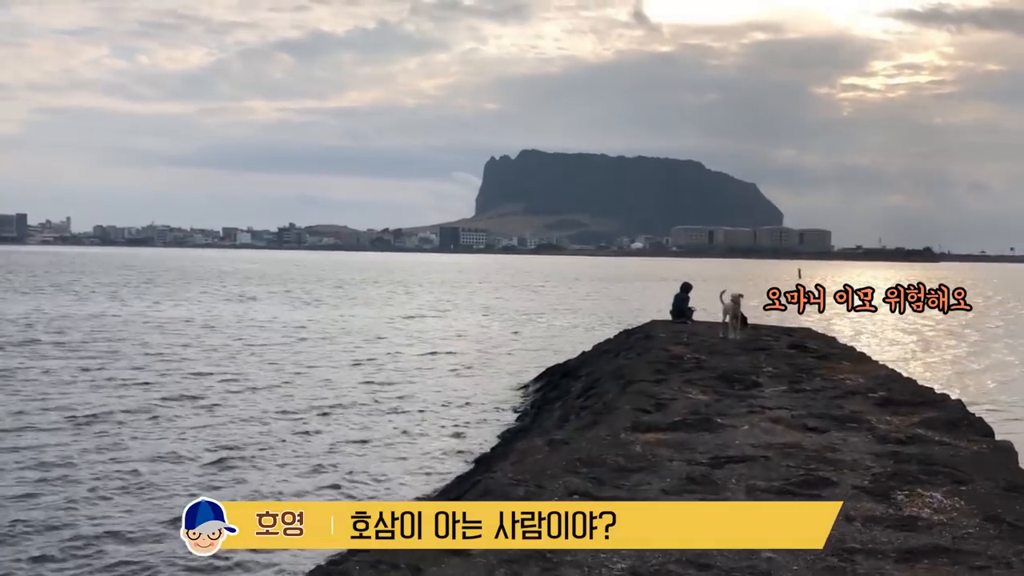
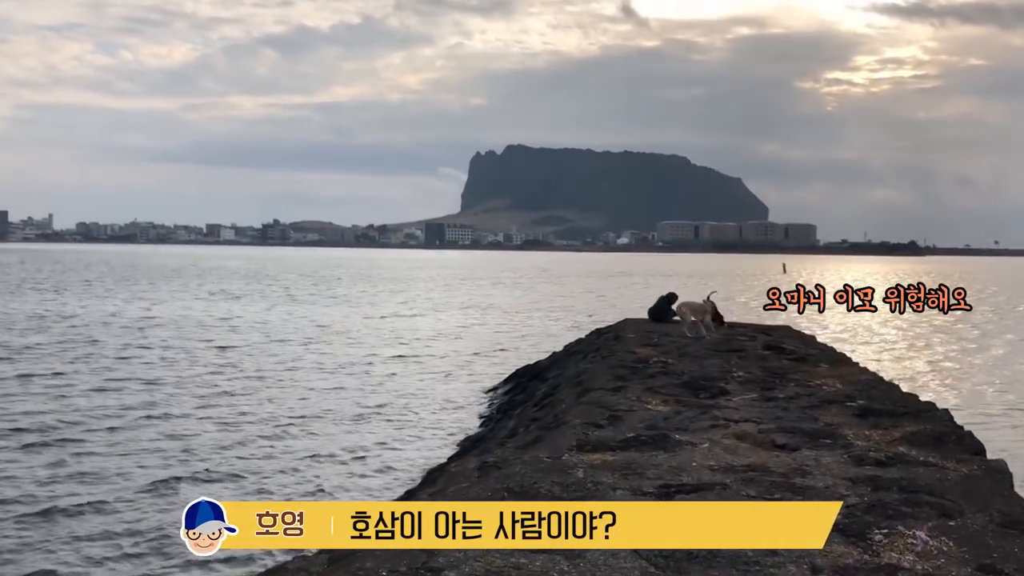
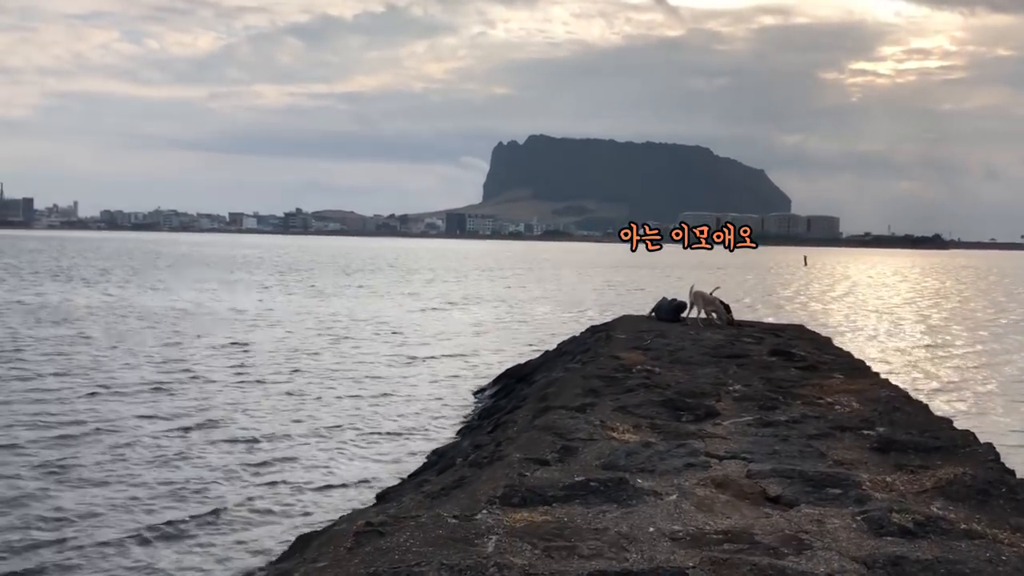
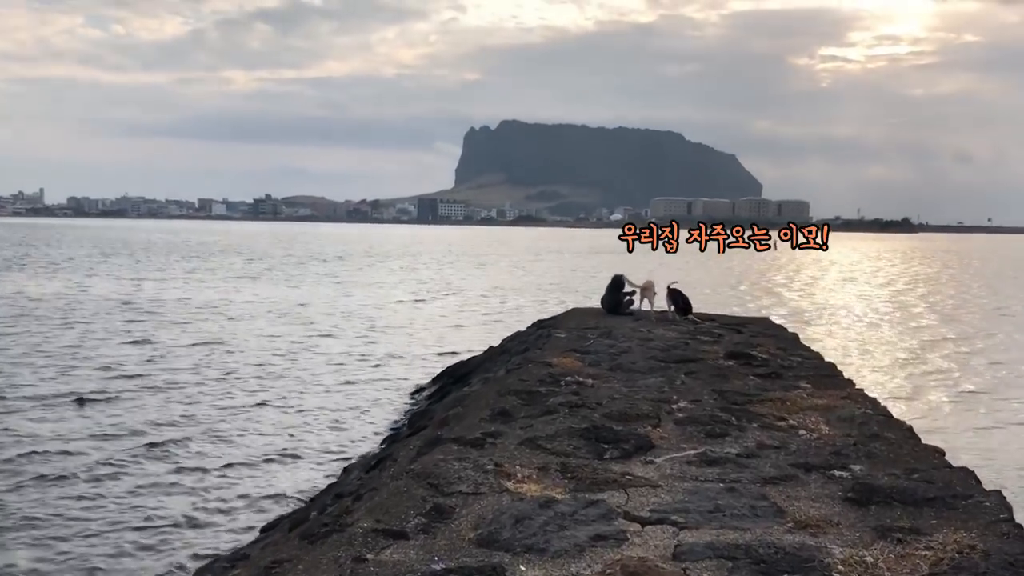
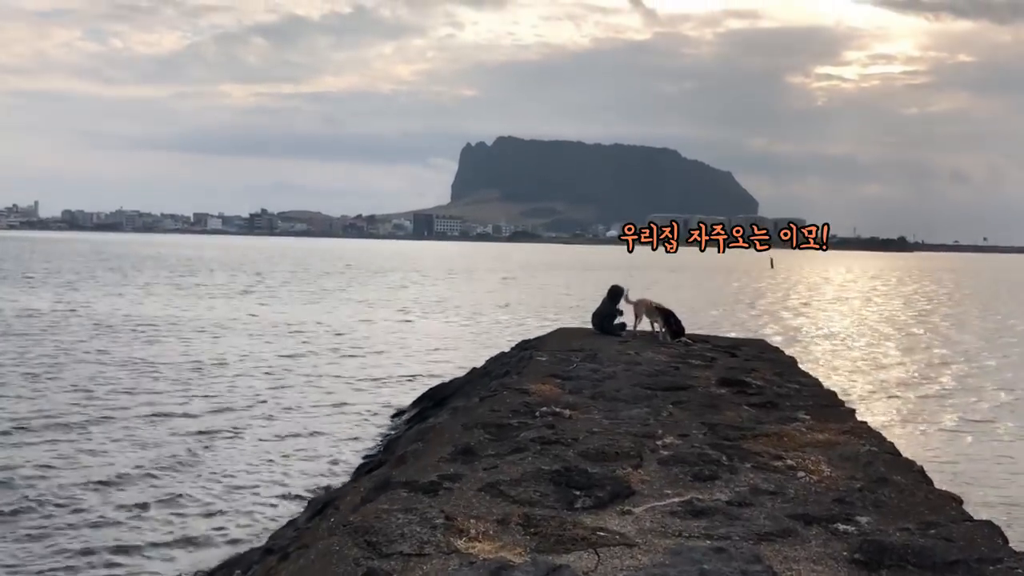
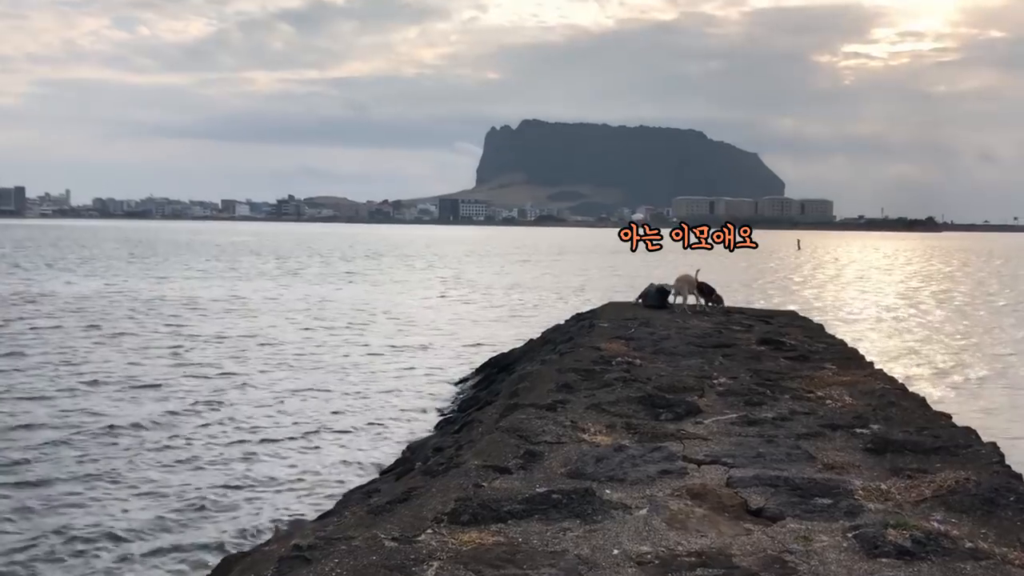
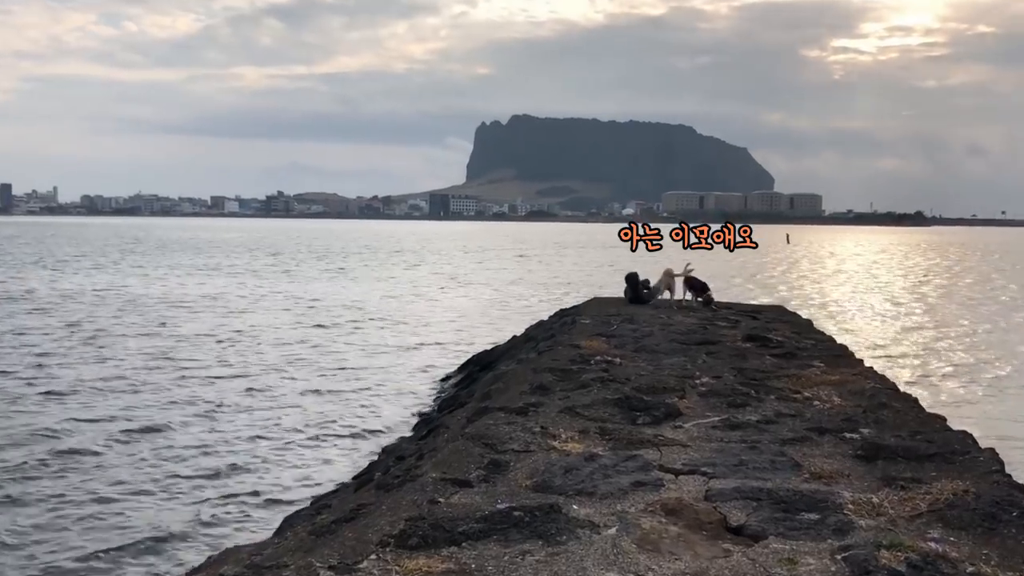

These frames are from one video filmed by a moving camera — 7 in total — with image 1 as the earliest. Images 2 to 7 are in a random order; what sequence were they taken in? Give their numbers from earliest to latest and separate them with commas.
2, 3, 6, 7, 4, 5
